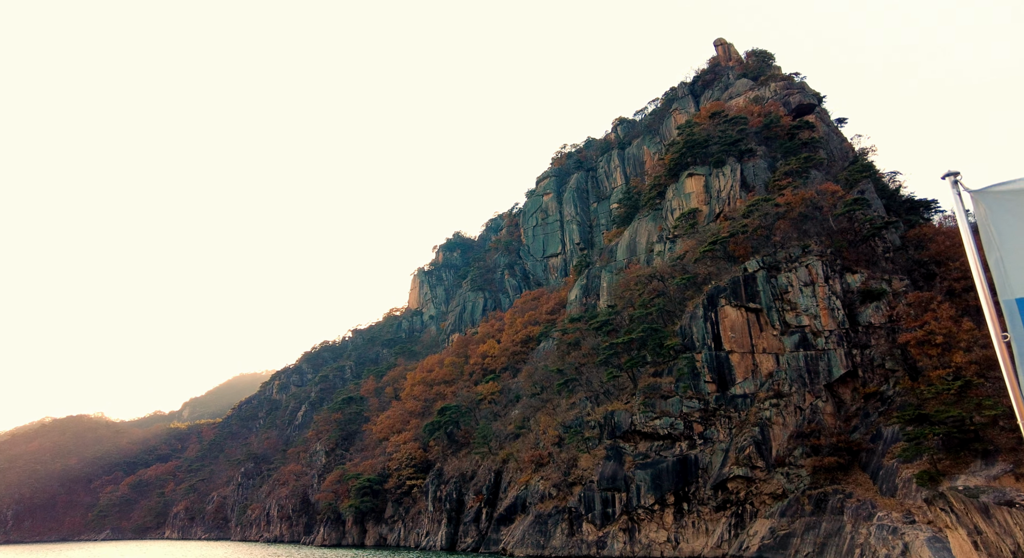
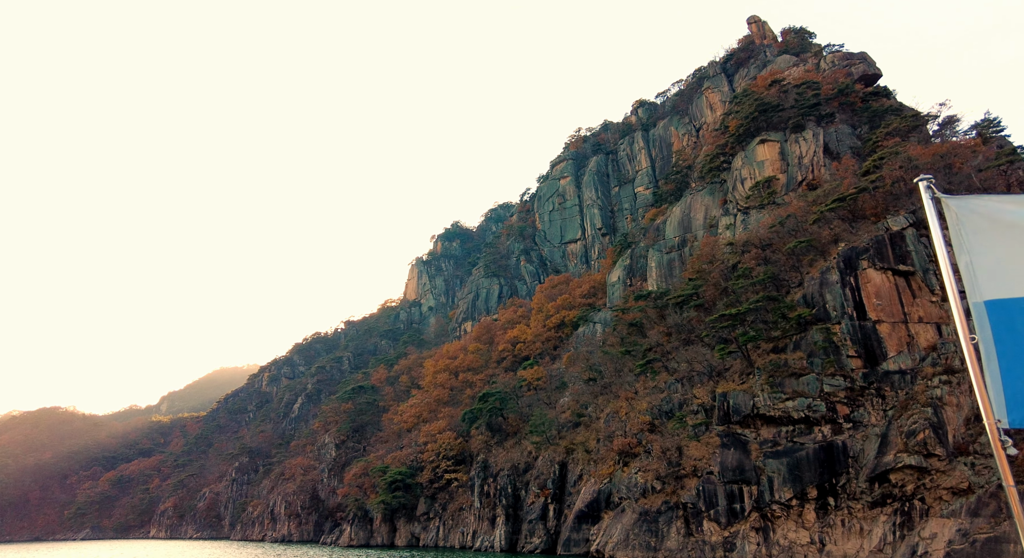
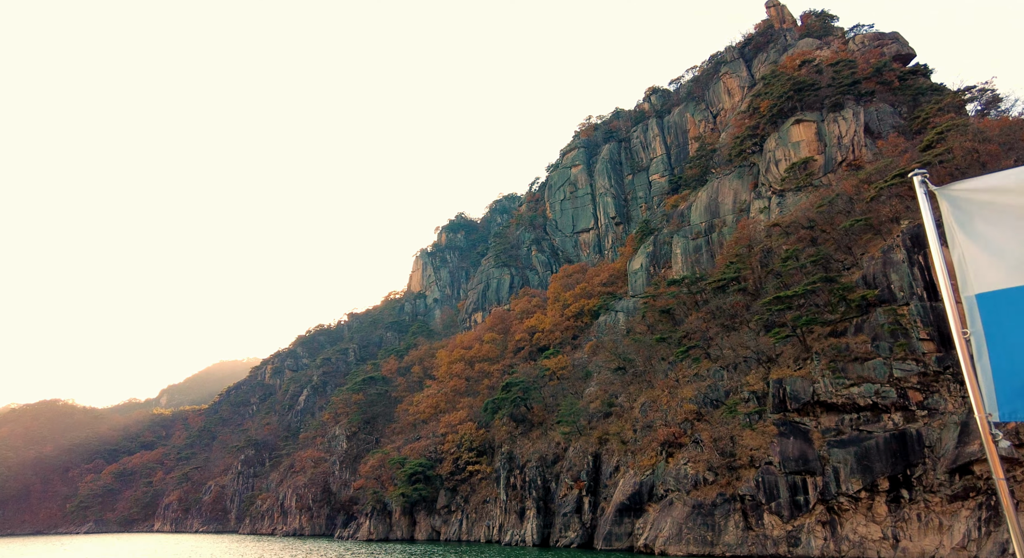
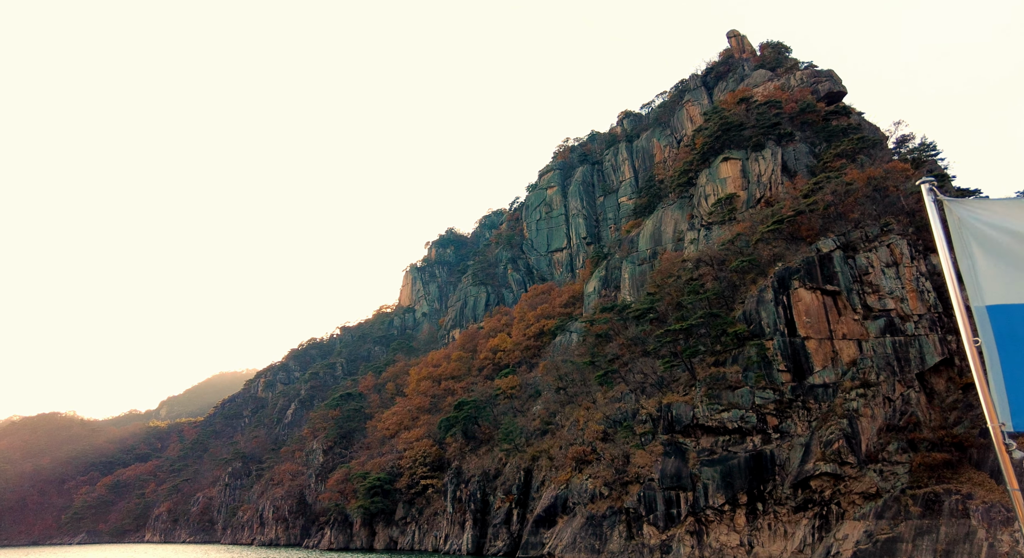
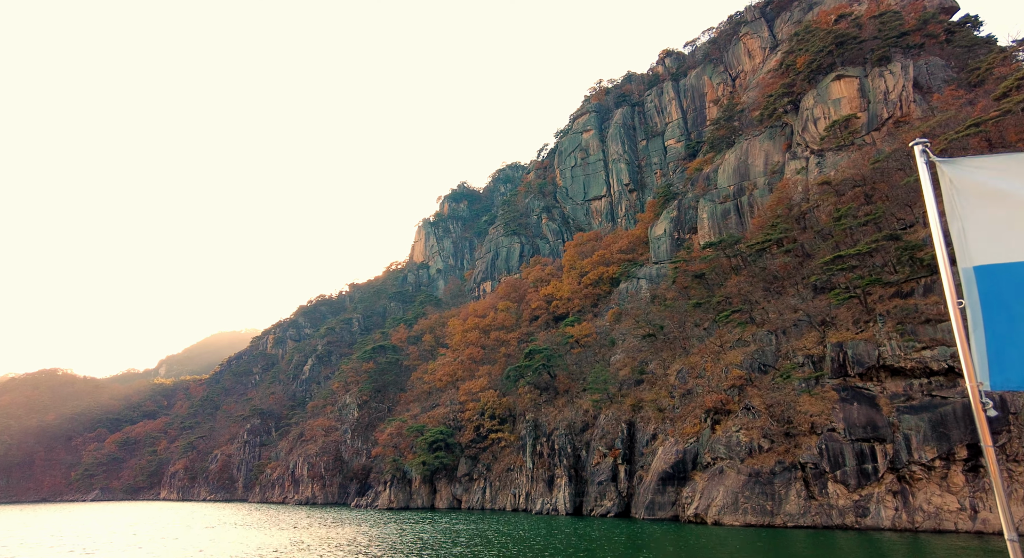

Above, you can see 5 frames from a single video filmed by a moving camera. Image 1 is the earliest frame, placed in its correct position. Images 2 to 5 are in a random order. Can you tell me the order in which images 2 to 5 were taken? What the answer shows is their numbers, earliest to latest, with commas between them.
4, 2, 3, 5
